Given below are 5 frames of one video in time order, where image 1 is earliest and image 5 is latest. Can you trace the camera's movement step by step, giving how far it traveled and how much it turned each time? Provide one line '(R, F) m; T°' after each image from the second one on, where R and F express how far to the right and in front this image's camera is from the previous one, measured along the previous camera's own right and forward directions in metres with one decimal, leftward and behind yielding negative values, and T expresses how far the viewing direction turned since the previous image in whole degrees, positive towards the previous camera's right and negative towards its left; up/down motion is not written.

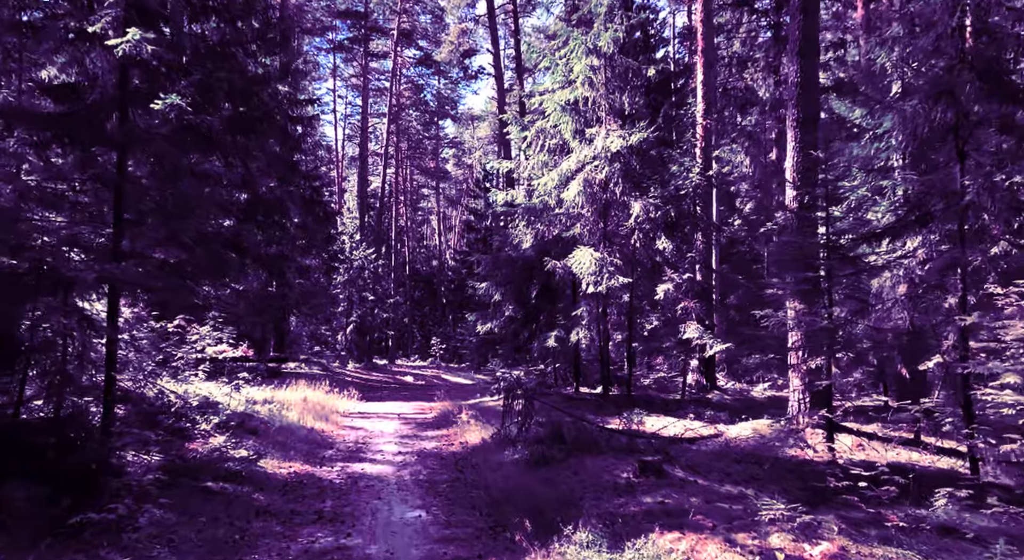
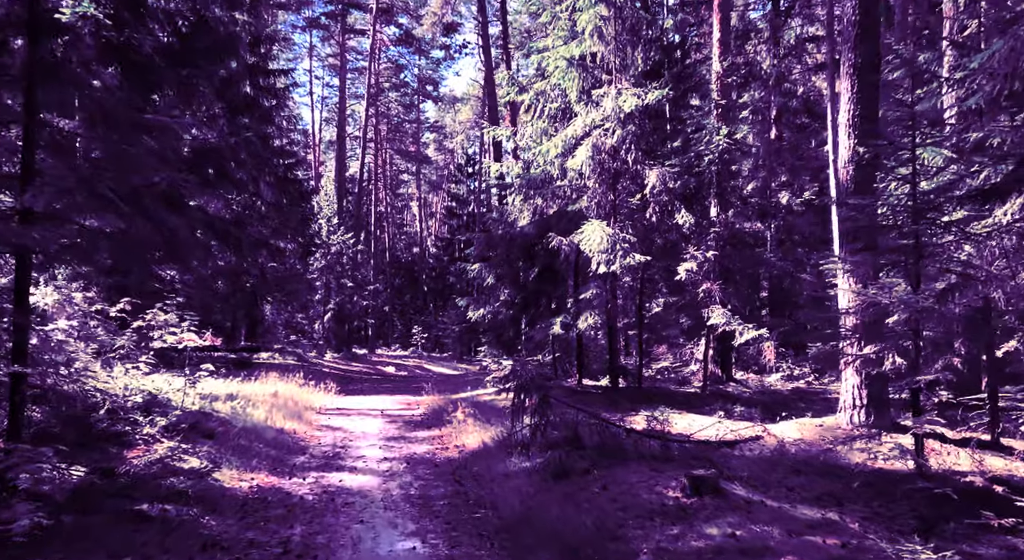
(-0.4, +2.2) m; +1°
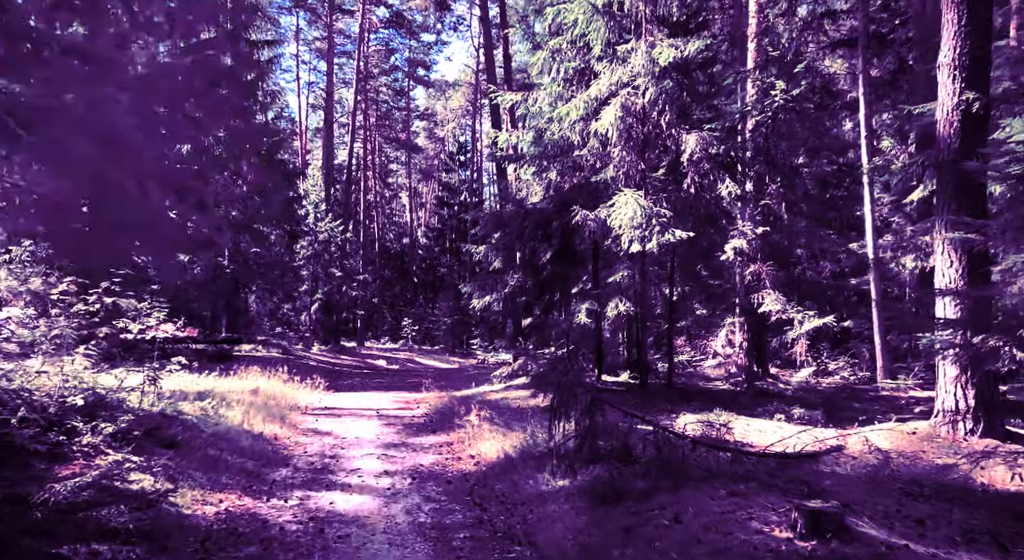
(-0.5, +2.2) m; +1°
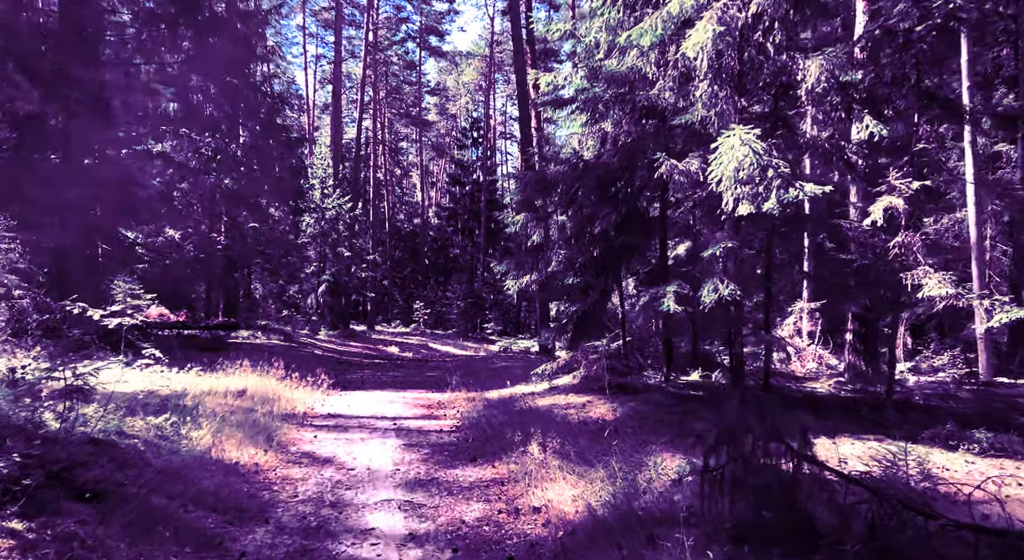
(-0.7, +3.4) m; -1°
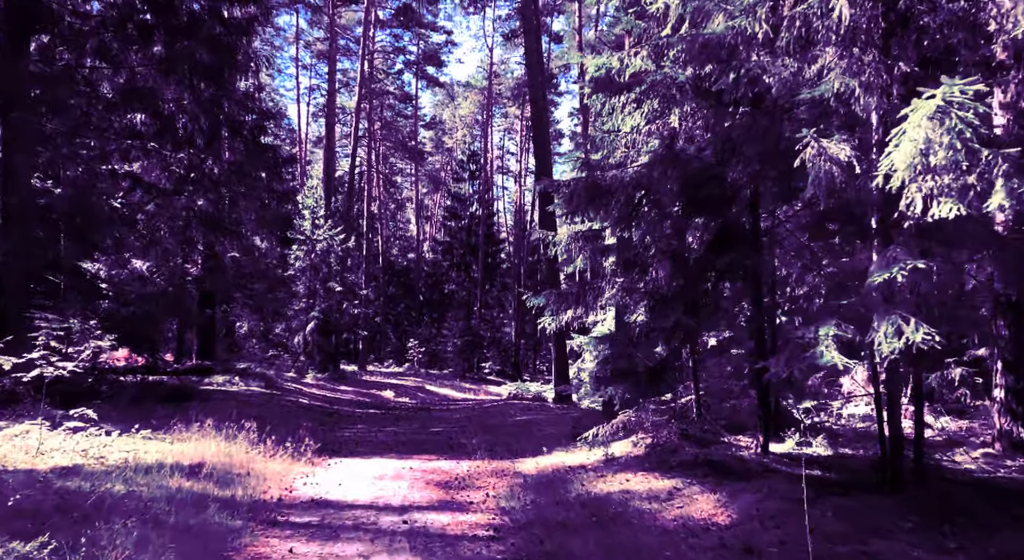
(-0.7, +3.4) m; +1°
